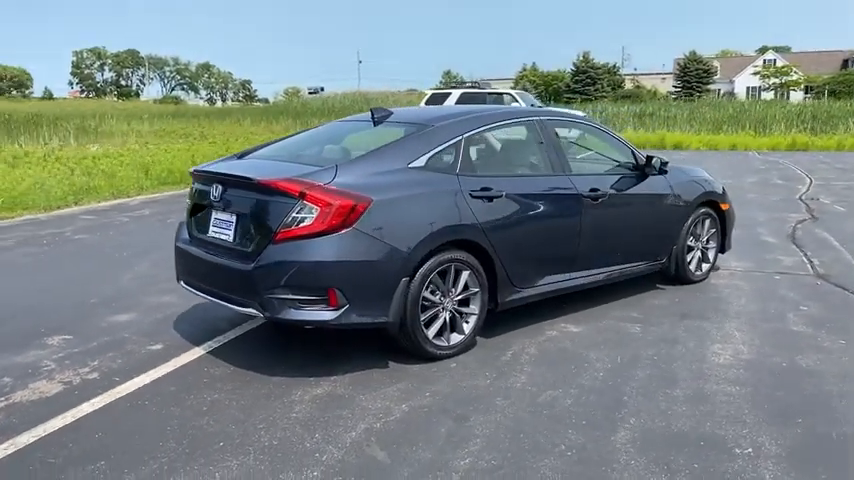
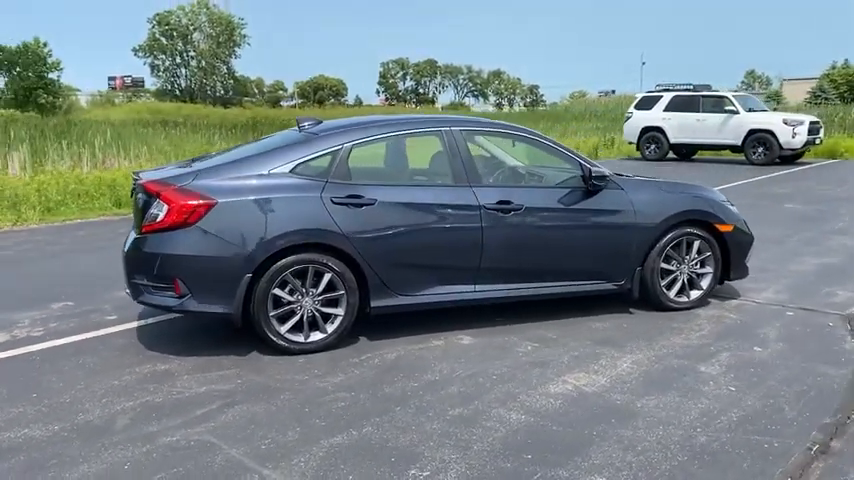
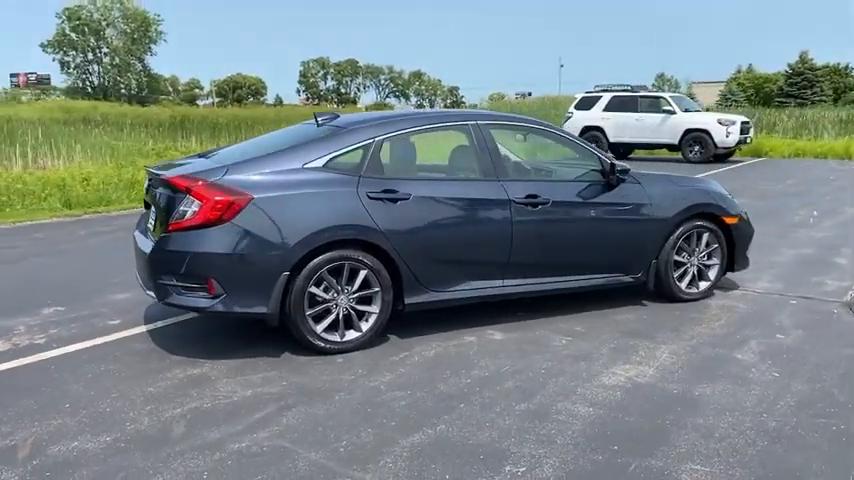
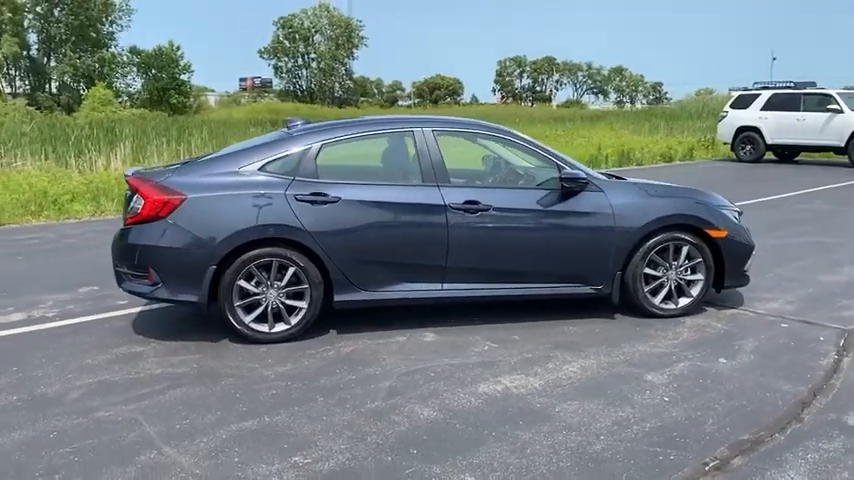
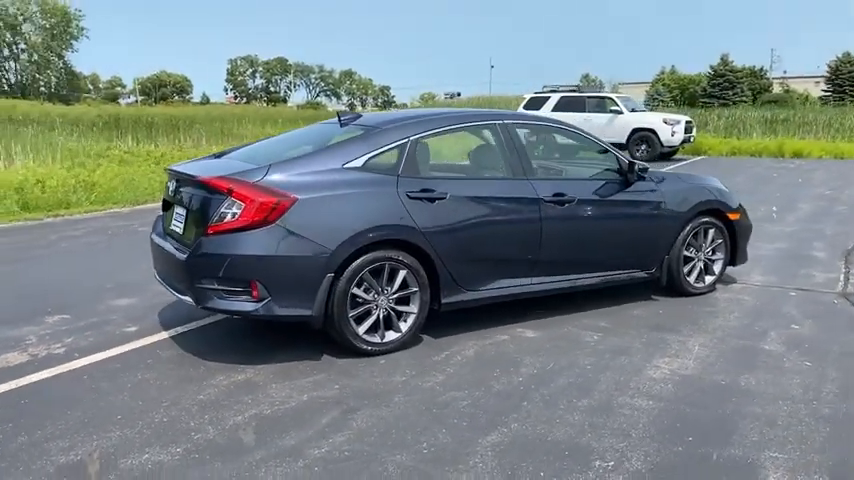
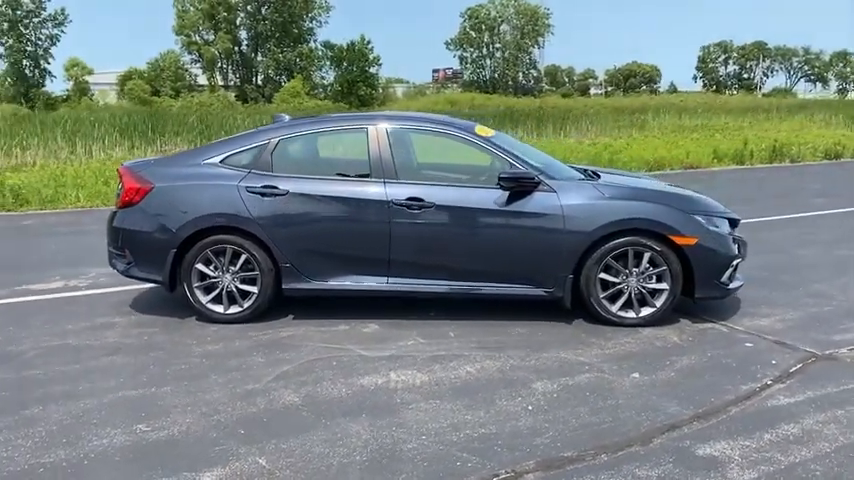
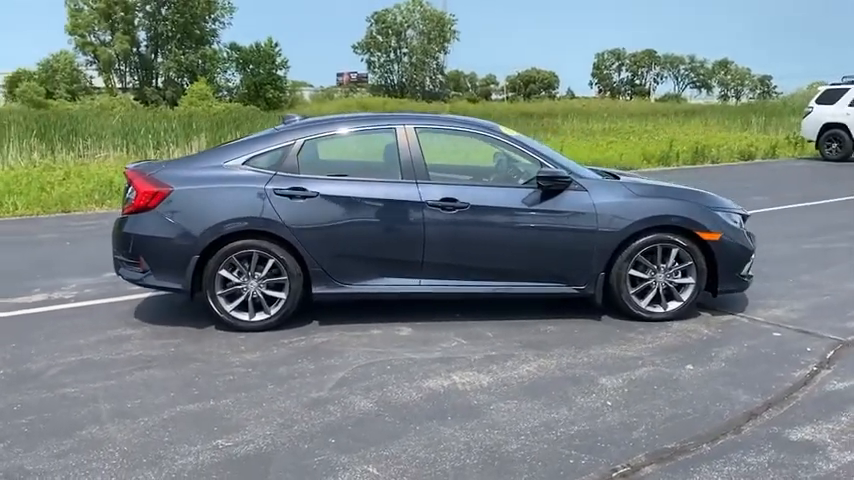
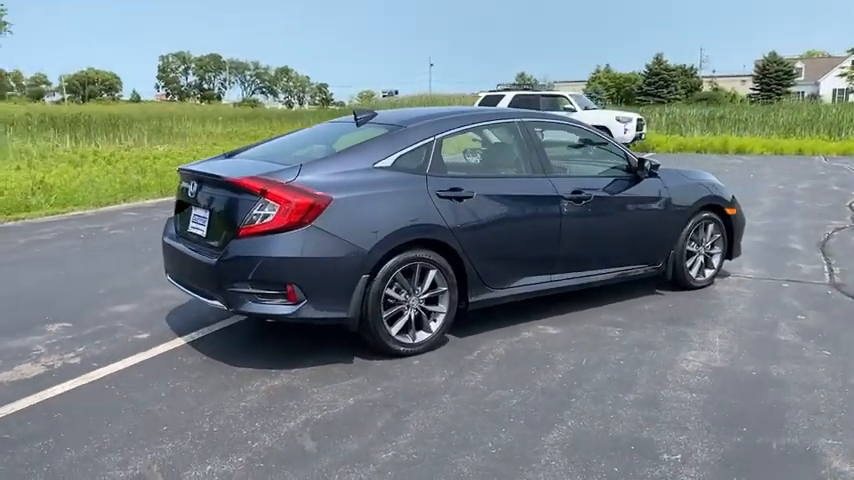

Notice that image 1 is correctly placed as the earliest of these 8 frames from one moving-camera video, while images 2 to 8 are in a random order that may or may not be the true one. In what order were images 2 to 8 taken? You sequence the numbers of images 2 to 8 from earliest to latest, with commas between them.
8, 5, 3, 2, 4, 7, 6
